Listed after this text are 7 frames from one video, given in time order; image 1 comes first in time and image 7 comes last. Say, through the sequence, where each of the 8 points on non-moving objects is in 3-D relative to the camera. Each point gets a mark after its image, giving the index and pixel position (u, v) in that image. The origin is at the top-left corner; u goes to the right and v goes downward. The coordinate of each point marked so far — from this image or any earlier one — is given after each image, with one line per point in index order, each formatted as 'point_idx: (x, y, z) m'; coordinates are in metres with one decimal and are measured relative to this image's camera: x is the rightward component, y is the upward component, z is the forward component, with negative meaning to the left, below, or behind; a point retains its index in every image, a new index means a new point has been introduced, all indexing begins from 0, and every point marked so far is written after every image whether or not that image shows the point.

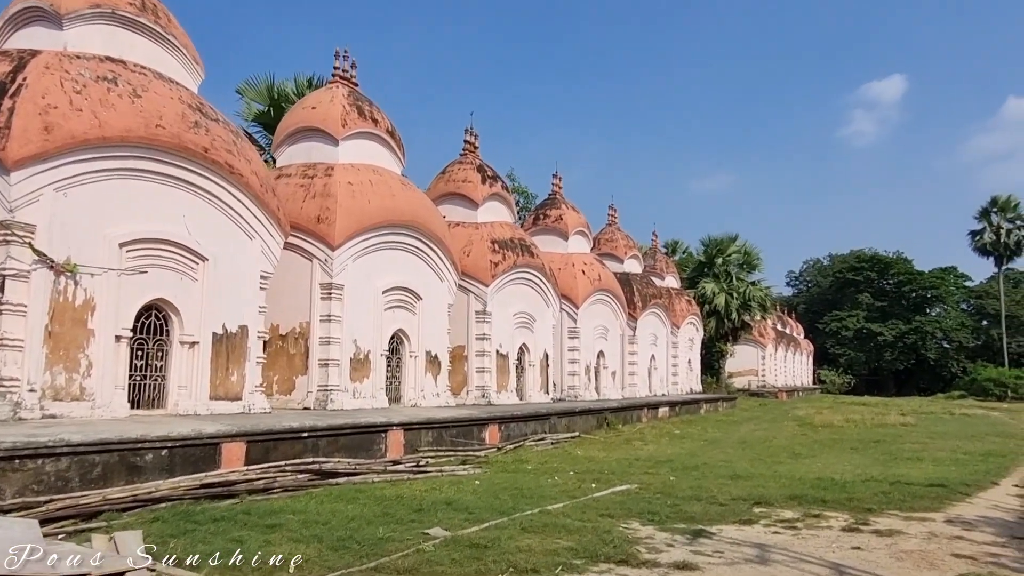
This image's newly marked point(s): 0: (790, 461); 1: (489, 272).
0: (+5.4, -3.4, +14.5) m
1: (-0.5, +0.4, +17.7) m
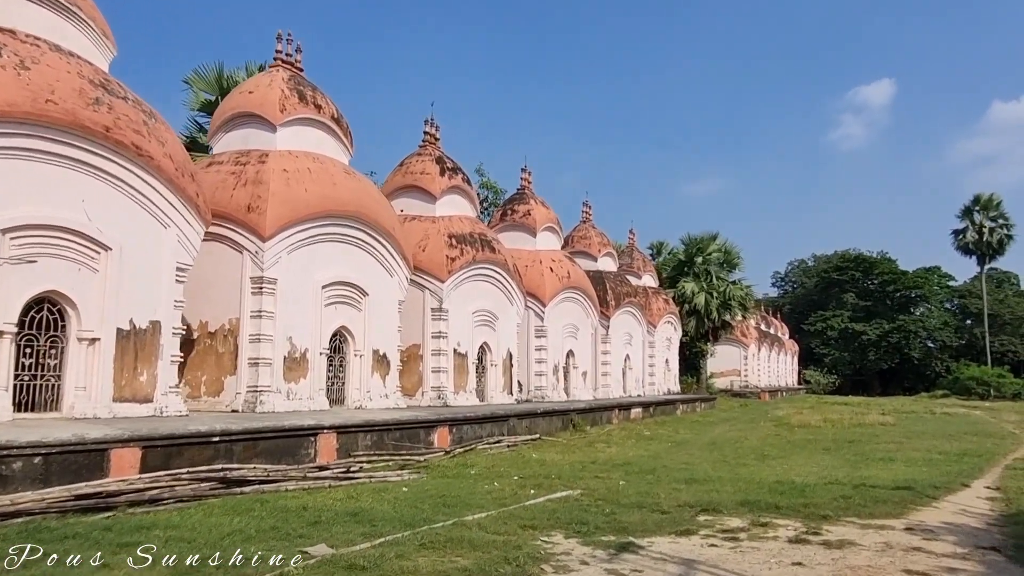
0: (+4.5, -3.3, +13.7) m
1: (-1.5, +0.5, +16.9) m
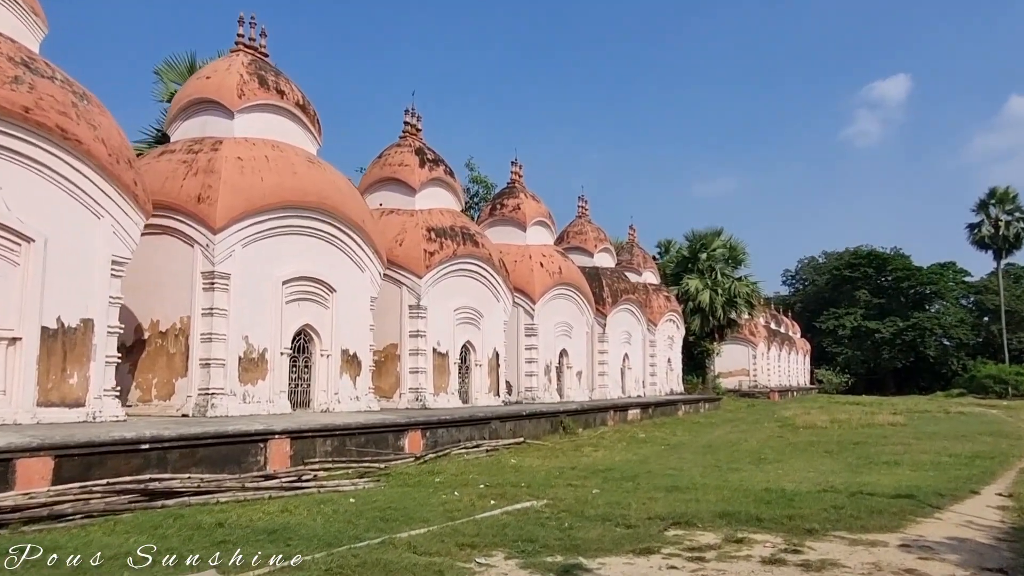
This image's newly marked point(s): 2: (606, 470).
0: (+4.1, -3.1, +12.8) m
1: (-1.9, +0.6, +16.1) m
2: (+1.5, -3.0, +12.1) m
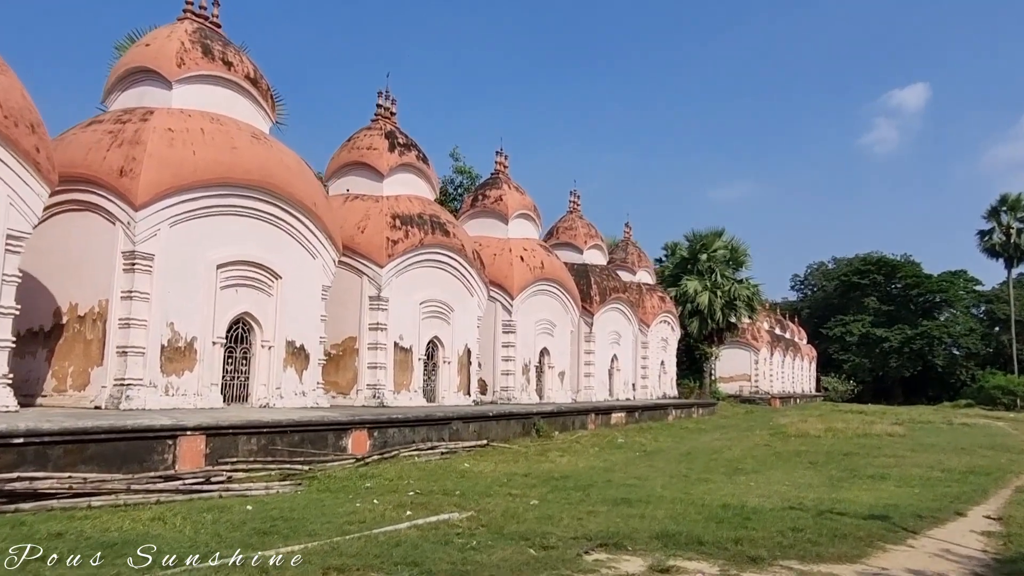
0: (+3.3, -3.0, +11.7) m
1: (-2.6, +0.8, +15.1) m
2: (+0.7, -2.9, +11.1) m
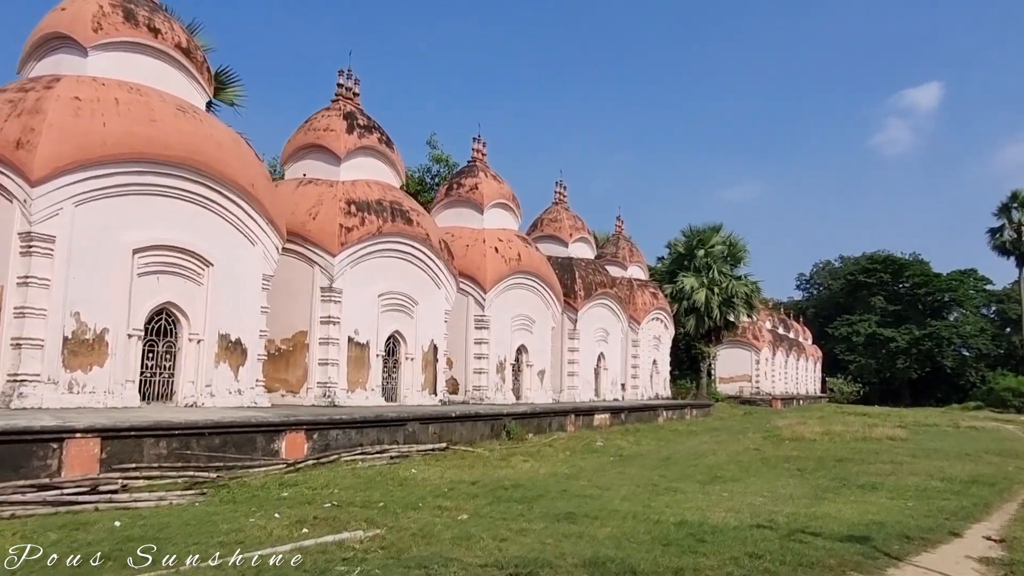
0: (+2.5, -2.9, +10.6) m
1: (-3.3, +0.9, +14.0) m
2: (0.0, -2.7, +10.0) m
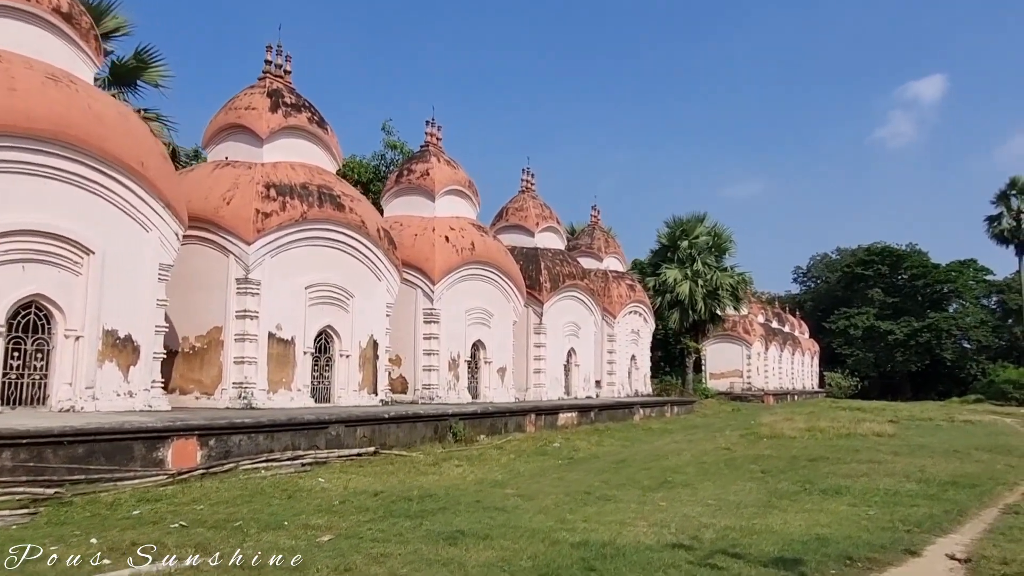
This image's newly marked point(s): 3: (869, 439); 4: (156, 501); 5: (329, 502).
0: (+1.4, -2.6, +9.3) m
1: (-4.4, +1.1, +12.8) m
2: (-1.1, -2.5, +8.7) m
3: (+9.1, -3.9, +19.1) m
4: (-3.8, -2.3, +8.0) m
5: (-2.0, -2.4, +8.4) m
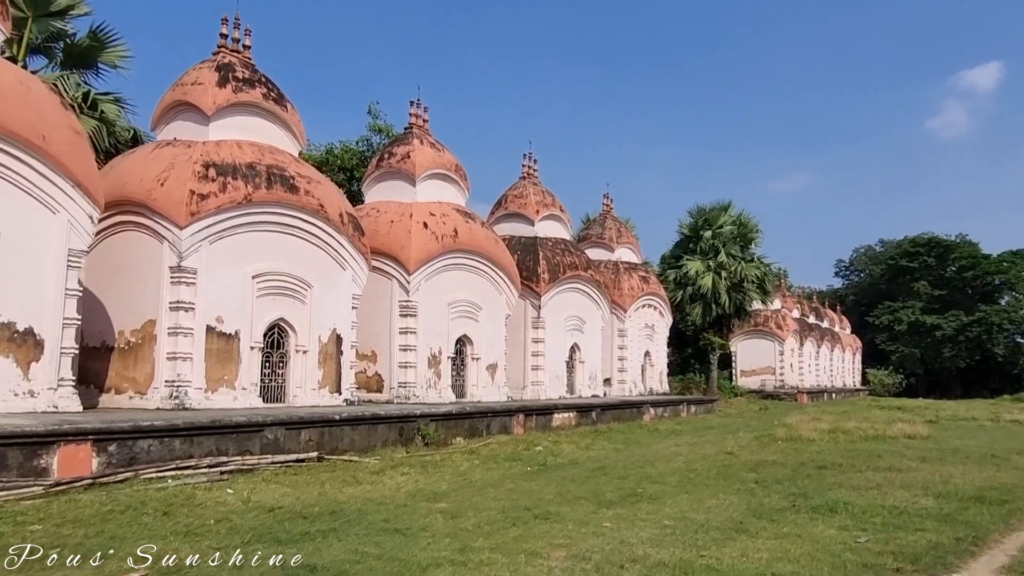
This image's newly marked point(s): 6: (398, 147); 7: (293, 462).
0: (+0.6, -2.4, +7.8) m
1: (-5.1, +1.3, +11.6) m
2: (-2.0, -2.3, +7.4) m
3: (+8.8, -3.5, +17.2) m
4: (-4.7, -2.1, +6.9) m
5: (-2.9, -2.2, +7.2) m
6: (-2.7, +3.4, +17.6) m
7: (-3.2, -2.5, +10.8) m
